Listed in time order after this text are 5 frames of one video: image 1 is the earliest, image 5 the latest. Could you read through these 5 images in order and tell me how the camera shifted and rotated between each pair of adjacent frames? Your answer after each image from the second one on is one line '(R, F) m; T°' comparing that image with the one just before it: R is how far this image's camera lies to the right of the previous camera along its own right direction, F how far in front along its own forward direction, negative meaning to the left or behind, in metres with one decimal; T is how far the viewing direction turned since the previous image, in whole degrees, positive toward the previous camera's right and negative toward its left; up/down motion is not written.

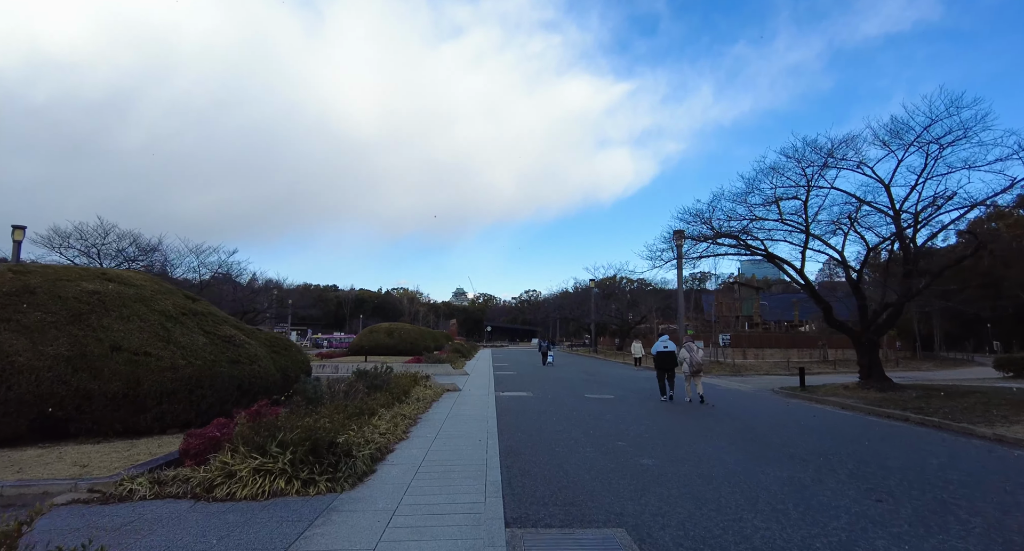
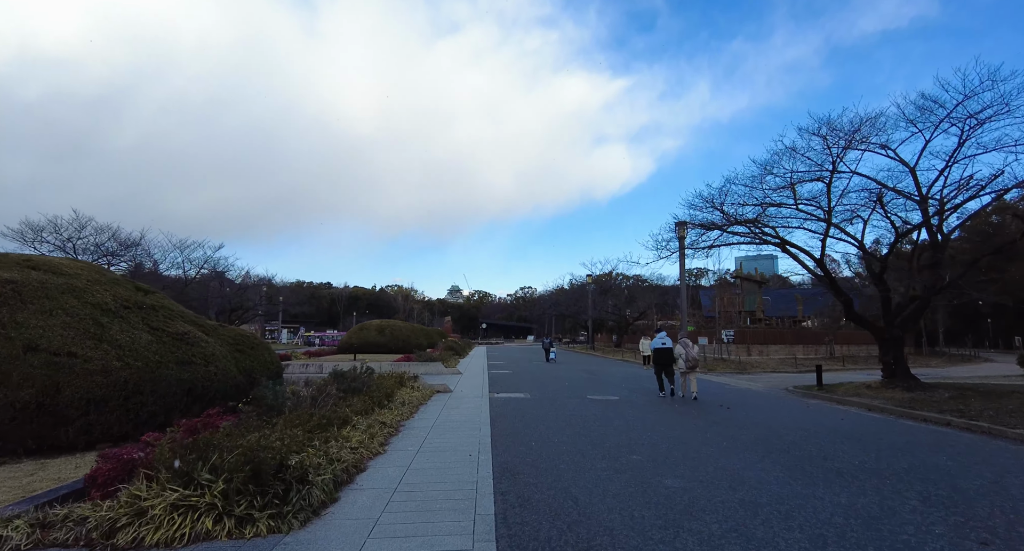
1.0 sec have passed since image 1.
(0.0, +1.2) m; +1°
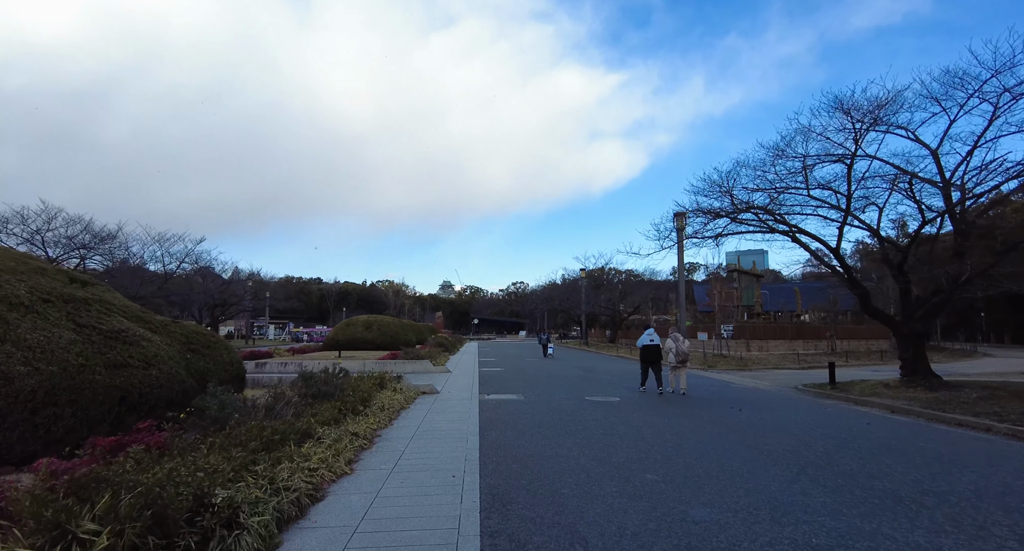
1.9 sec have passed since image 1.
(0.0, +1.1) m; +1°
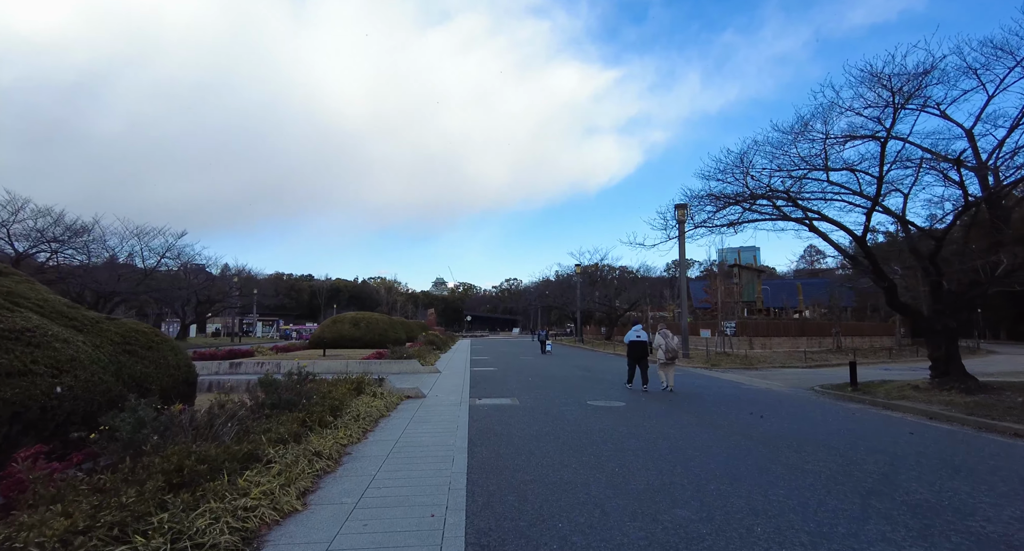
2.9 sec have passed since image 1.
(0.0, +1.2) m; +1°
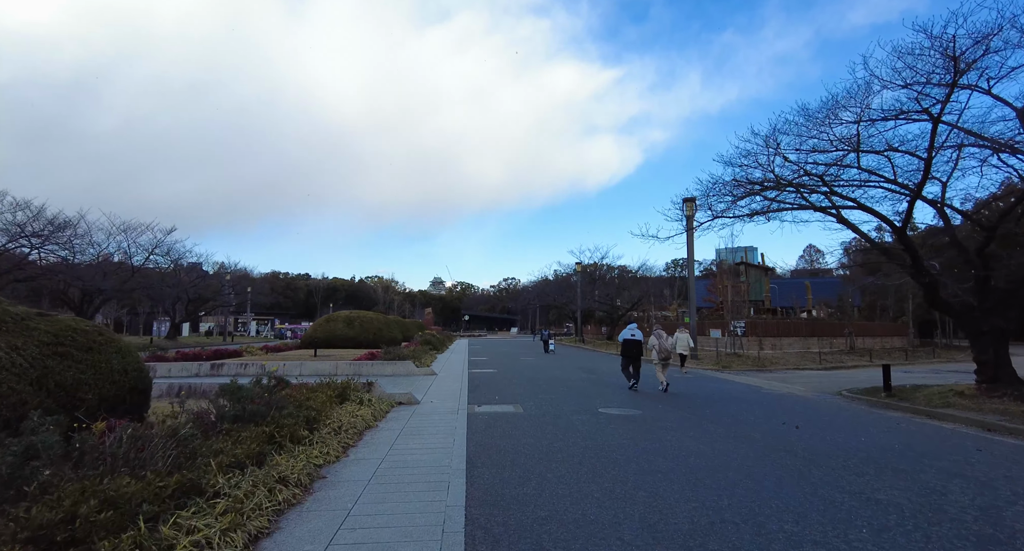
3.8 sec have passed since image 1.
(-0.1, +1.1) m; 0°
